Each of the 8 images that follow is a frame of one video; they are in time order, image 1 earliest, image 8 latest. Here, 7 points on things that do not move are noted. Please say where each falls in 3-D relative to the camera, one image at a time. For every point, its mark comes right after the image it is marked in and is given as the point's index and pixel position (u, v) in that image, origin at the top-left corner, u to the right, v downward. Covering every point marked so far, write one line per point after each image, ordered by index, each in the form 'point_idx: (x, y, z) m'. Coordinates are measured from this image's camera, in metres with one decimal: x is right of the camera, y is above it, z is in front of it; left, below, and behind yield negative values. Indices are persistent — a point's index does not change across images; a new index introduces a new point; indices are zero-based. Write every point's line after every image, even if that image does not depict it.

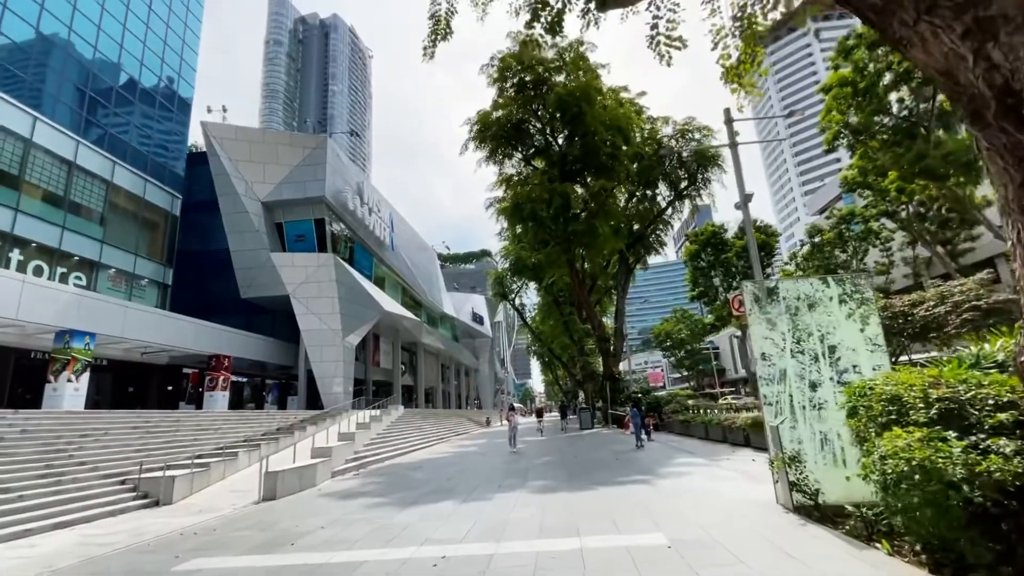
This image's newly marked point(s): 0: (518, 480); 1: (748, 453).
0: (+0.1, -3.7, +9.2) m
1: (+5.8, -4.0, +11.8) m
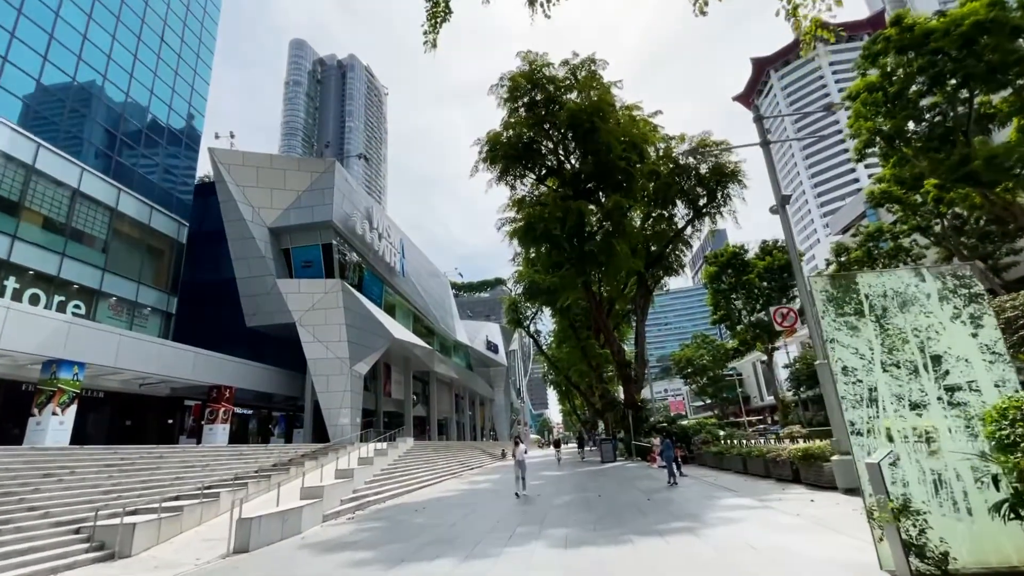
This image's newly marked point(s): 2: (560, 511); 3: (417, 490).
0: (+0.3, -3.8, +7.7) m
1: (+6.1, -4.2, +10.1) m
2: (+0.9, -4.2, +9.1) m
3: (-3.3, -7.0, +16.8) m
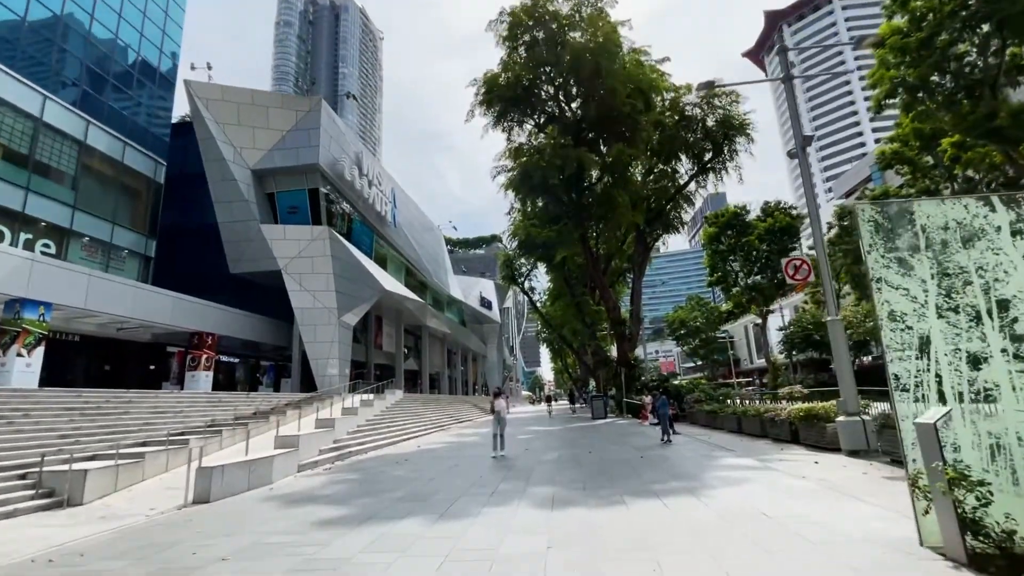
0: (+0.1, -2.9, +7.1) m
1: (+5.8, -3.3, +9.6) m
2: (+0.6, -3.2, +8.5) m
3: (-3.7, -5.2, +16.4) m
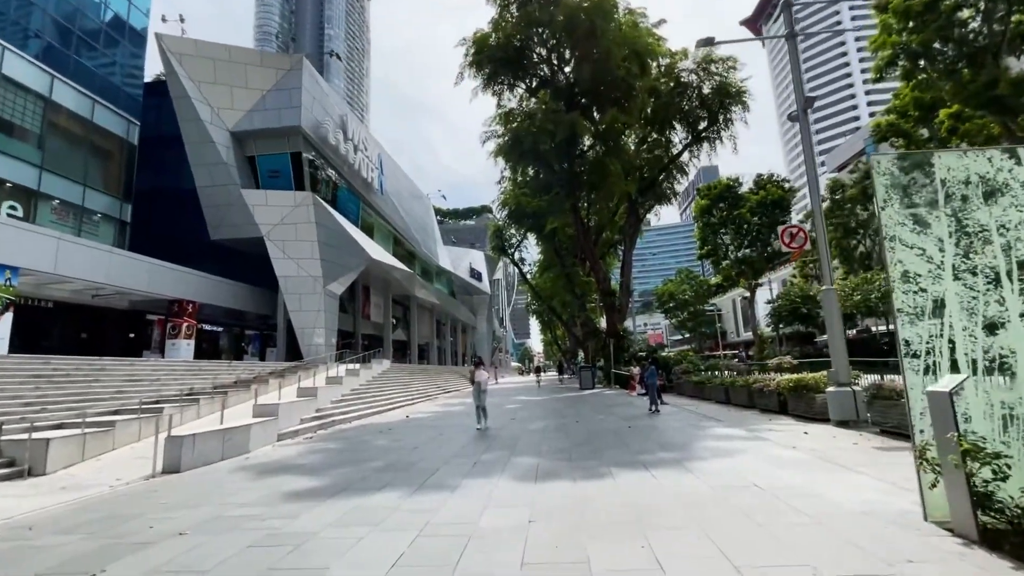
0: (-0.2, -2.4, +6.9) m
1: (+5.5, -2.6, +9.5) m
2: (+0.4, -2.6, +8.3) m
3: (-4.1, -4.1, +16.2) m
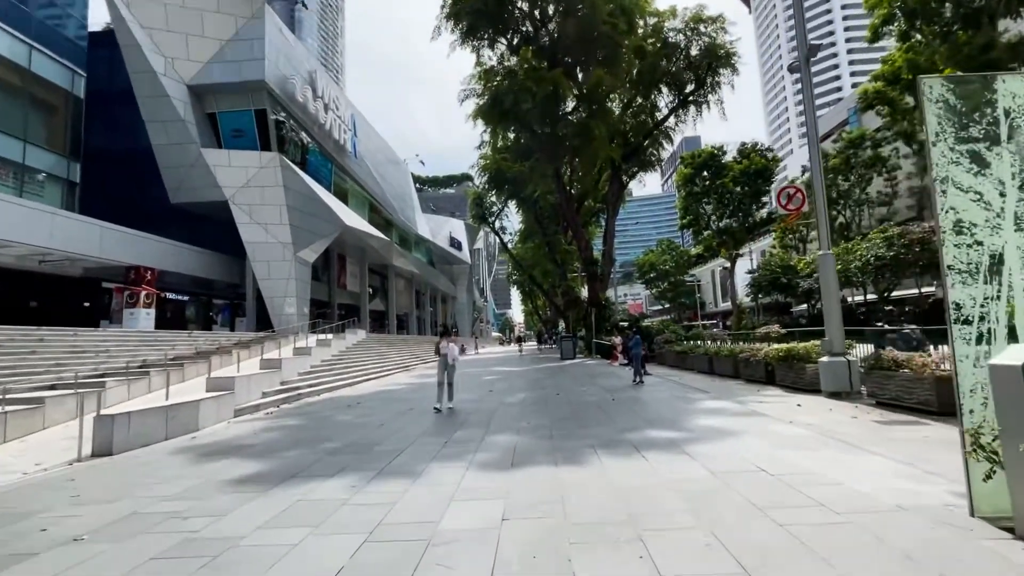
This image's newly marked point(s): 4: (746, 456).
0: (-0.5, -1.9, +6.2) m
1: (+5.1, -2.0, +9.1) m
2: (0.0, -2.0, +7.7) m
3: (-4.8, -3.0, +15.5) m
4: (+2.2, -1.6, +4.6) m
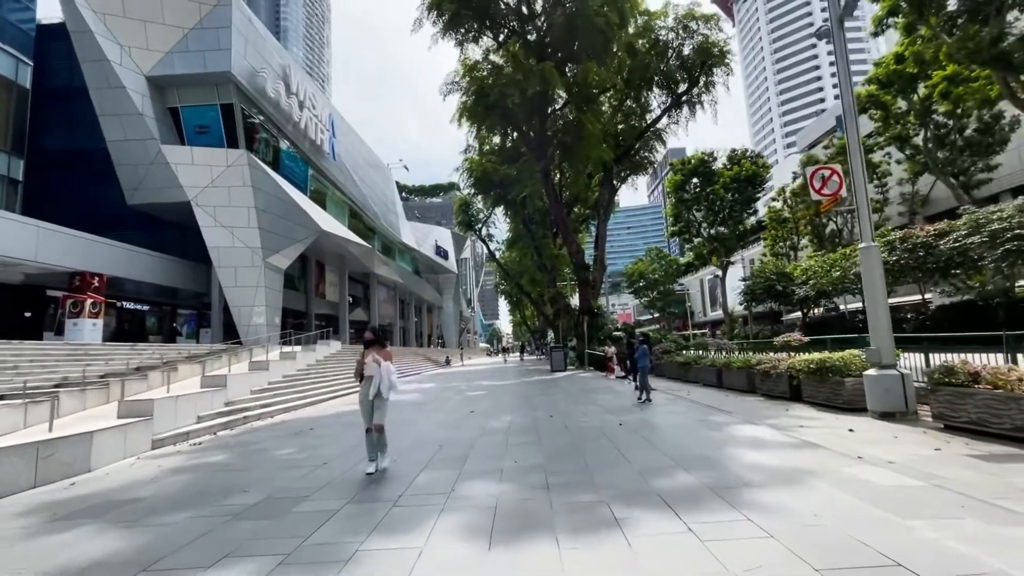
0: (-0.6, -1.8, +4.6) m
1: (+4.8, -2.0, +7.6) m
2: (-0.2, -2.0, +6.1) m
3: (-5.2, -3.2, +13.7) m
4: (+2.1, -1.5, +3.0) m
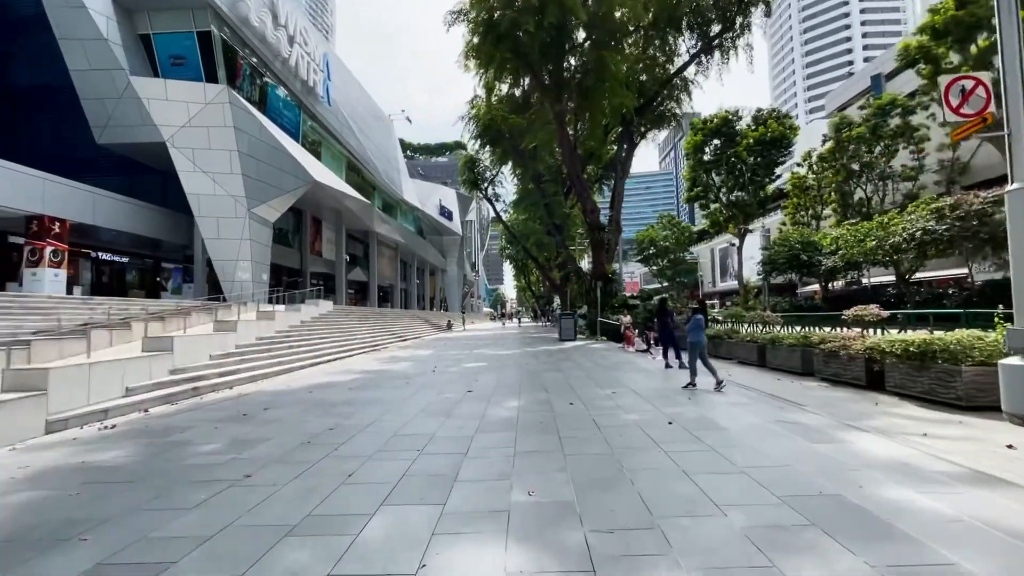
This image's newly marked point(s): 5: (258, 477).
0: (-0.6, -1.4, +2.7) m
1: (+4.9, -1.5, +5.7) m
2: (-0.1, -1.4, +4.2) m
3: (-5.1, -2.0, +11.9) m
4: (+2.1, -1.2, +1.1) m
5: (-2.0, -1.5, +3.9) m
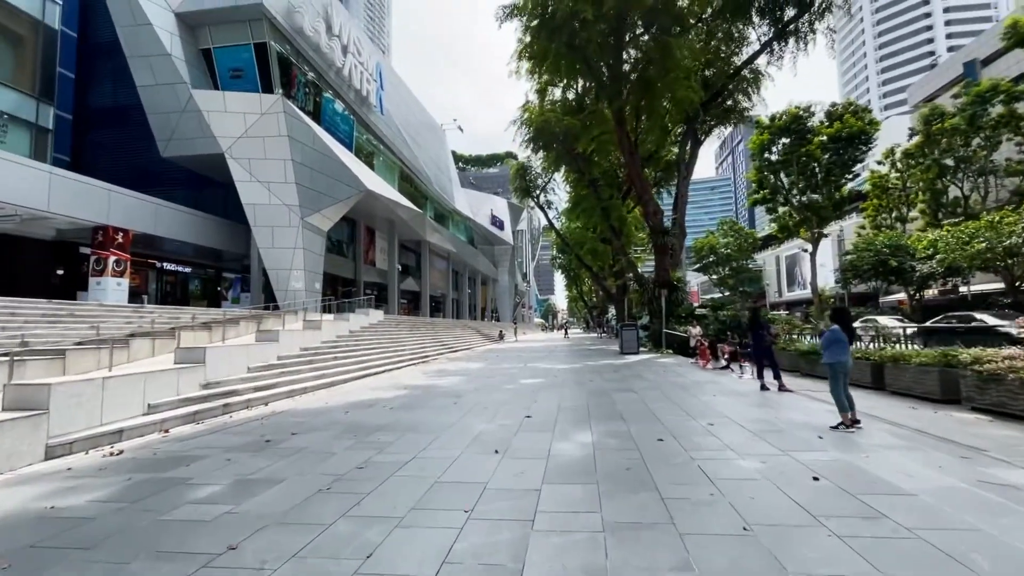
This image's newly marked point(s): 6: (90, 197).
0: (-0.2, -1.3, +1.5) m
1: (+5.6, -1.5, +3.9) m
2: (+0.4, -1.4, +2.9) m
3: (-3.7, -2.2, +11.1) m
4: (+2.3, -1.1, -0.4) m
5: (-1.5, -1.5, +2.8) m
6: (-14.6, +3.2, +17.0) m
